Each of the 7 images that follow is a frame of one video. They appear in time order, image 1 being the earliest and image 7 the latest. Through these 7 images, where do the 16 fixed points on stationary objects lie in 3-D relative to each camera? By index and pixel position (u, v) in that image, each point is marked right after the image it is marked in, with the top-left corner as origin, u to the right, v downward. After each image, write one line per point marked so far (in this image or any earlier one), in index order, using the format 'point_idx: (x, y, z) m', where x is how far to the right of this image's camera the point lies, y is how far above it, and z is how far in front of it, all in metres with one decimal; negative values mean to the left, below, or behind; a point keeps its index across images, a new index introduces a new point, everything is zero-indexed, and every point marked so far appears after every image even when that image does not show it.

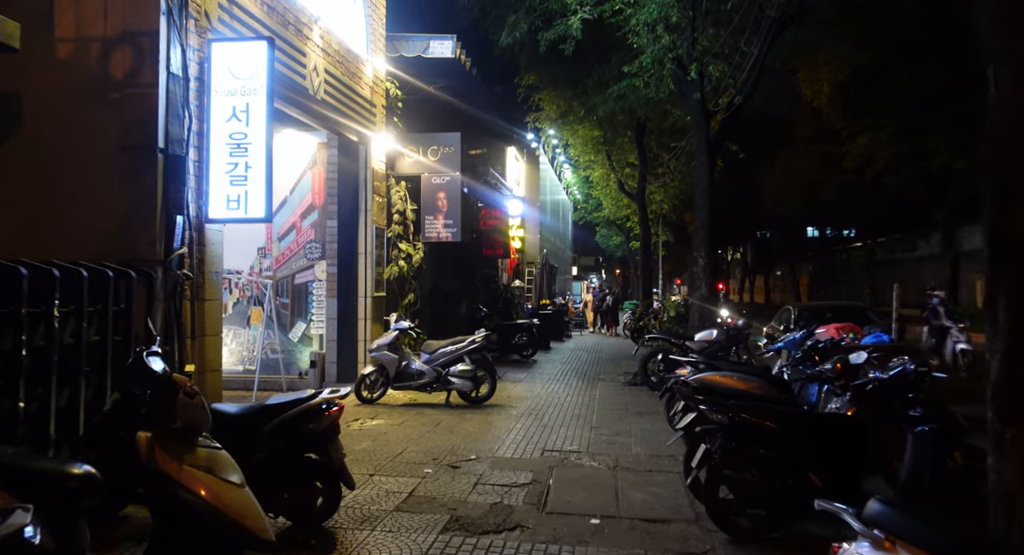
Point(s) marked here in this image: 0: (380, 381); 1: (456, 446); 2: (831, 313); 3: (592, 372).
0: (-1.7, -1.4, +10.2) m
1: (-0.5, -1.6, +7.6) m
2: (+5.3, -0.6, +13.2) m
3: (+1.5, -1.8, +14.8) m
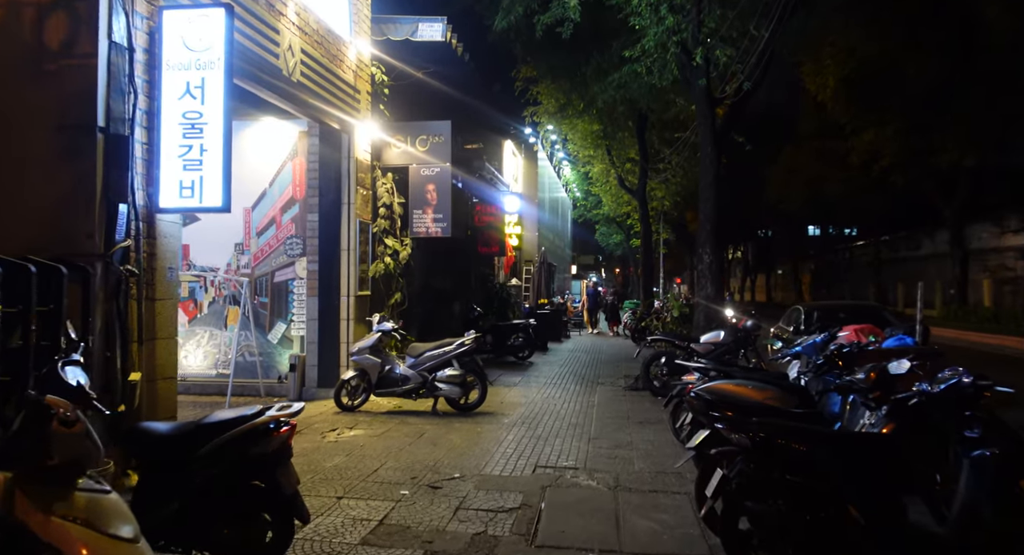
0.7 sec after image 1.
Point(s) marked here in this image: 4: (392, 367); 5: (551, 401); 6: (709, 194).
0: (-1.8, -1.3, +9.5) m
1: (-0.6, -1.6, +6.8) m
2: (+5.2, -0.6, +12.4) m
3: (+1.4, -1.8, +14.1) m
4: (-1.5, -1.1, +9.4) m
5: (+0.5, -1.7, +10.7) m
6: (+3.2, +1.3, +12.5) m
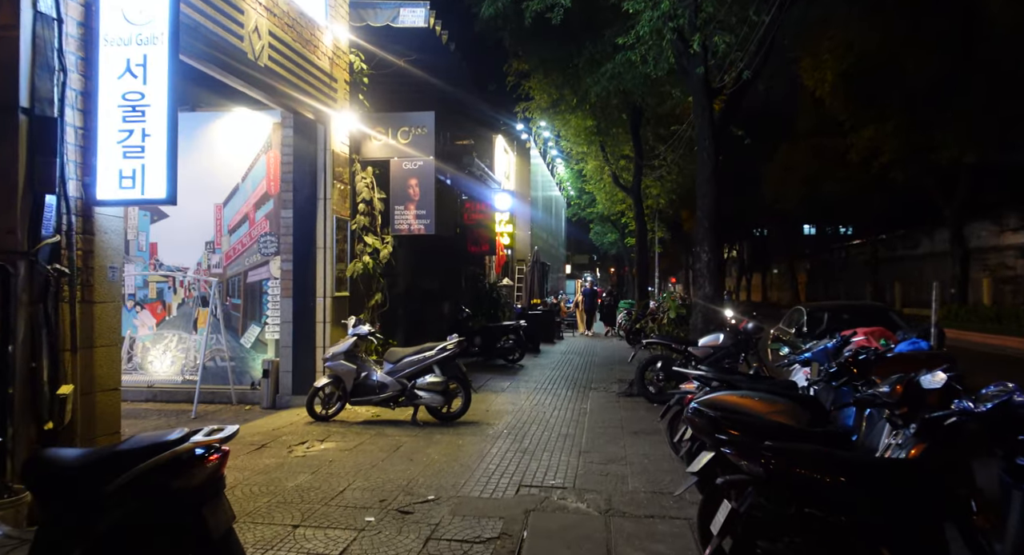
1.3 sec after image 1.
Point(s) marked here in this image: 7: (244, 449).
0: (-2.0, -1.3, +8.8) m
1: (-0.8, -1.6, +6.2) m
2: (+5.1, -0.6, +11.8) m
3: (+1.2, -1.7, +13.5) m
4: (-1.6, -1.1, +8.8) m
5: (+0.4, -1.7, +10.1) m
6: (+3.0, +1.3, +11.9) m
7: (-2.5, -1.6, +7.2) m
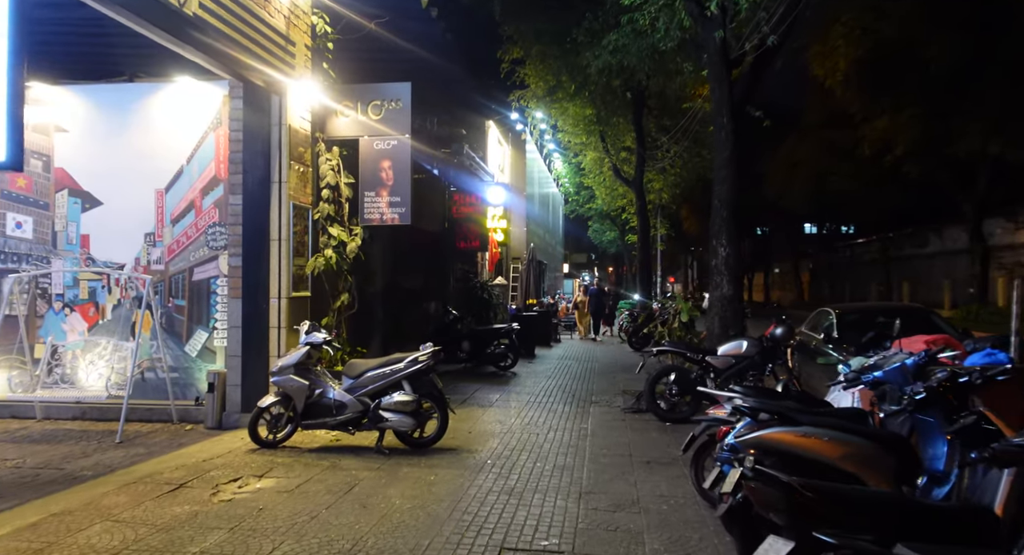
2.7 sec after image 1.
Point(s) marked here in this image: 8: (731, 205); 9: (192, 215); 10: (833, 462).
0: (-2.1, -1.3, +7.3) m
1: (-0.9, -1.6, +4.7) m
2: (+4.9, -0.5, +10.3) m
3: (+1.1, -1.7, +11.9) m
4: (-1.8, -1.1, +7.3) m
5: (+0.2, -1.7, +8.6) m
6: (+2.8, +1.4, +10.4) m
7: (-2.6, -1.6, +5.7) m
8: (+2.9, +1.0, +10.3) m
9: (-3.8, +0.7, +9.3) m
10: (+1.8, -1.0, +4.3) m
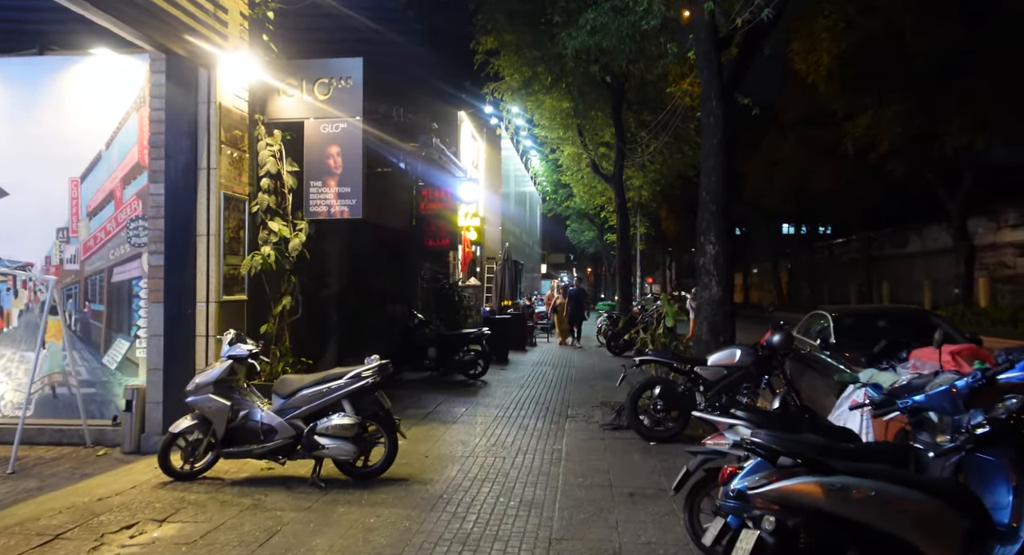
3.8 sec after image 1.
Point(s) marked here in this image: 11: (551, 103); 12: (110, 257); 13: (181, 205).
0: (-2.4, -1.3, +6.2) m
1: (-1.2, -1.6, +3.6) m
2: (+4.5, -0.5, +9.4) m
3: (+0.6, -1.7, +10.9) m
4: (-2.1, -1.1, +6.1) m
5: (-0.1, -1.7, +7.5) m
6: (+2.4, +1.4, +9.4) m
7: (-2.9, -1.6, +4.5) m
8: (+2.5, +1.0, +9.4) m
9: (-4.2, +0.7, +8.1) m
10: (+1.5, -1.0, +3.2) m
11: (+1.0, +4.4, +19.6) m
12: (-4.2, +0.2, +8.1) m
13: (-3.2, +0.7, +7.6) m
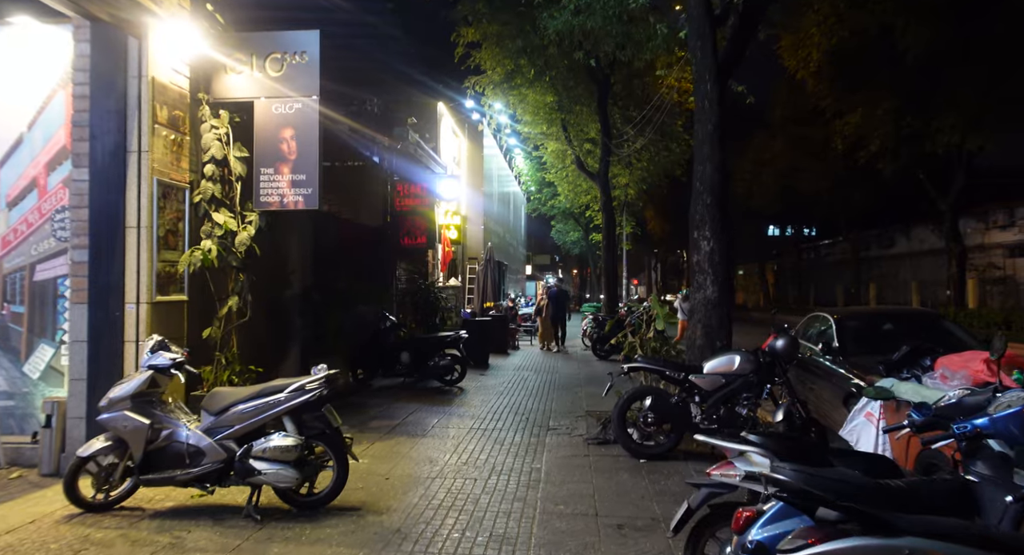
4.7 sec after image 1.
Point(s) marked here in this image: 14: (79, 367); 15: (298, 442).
0: (-2.6, -1.3, +5.3) m
1: (-1.3, -1.6, +2.7) m
2: (+4.2, -0.5, +8.6) m
3: (+0.3, -1.7, +10.1) m
4: (-2.3, -1.0, +5.2) m
5: (-0.4, -1.7, +6.7) m
6: (+2.2, +1.4, +8.6) m
7: (-3.0, -1.5, +3.6) m
8: (+2.2, +1.0, +8.5) m
9: (-4.4, +0.8, +7.2) m
10: (+1.4, -1.0, +2.4) m
11: (+0.5, +4.4, +18.8) m
12: (-4.4, +0.2, +7.2) m
13: (-3.4, +0.7, +6.7) m
14: (-3.6, -0.7, +6.5) m
15: (-1.4, -1.1, +5.2) m
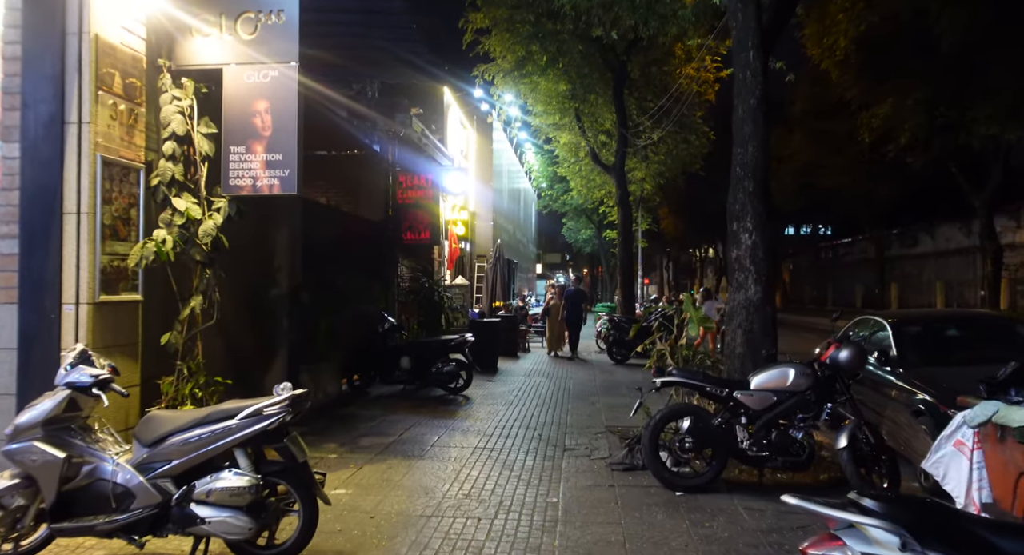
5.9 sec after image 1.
0: (-2.6, -1.3, +4.2) m
1: (-1.3, -1.5, +1.6) m
2: (+4.4, -0.5, +7.5) m
3: (+0.5, -1.7, +8.9) m
4: (-2.2, -1.0, +4.2) m
5: (-0.3, -1.6, +5.6) m
6: (+2.3, +1.4, +7.4) m
7: (-3.0, -1.5, +2.6) m
8: (+2.3, +1.0, +7.4) m
9: (-4.3, +0.8, +6.1) m
10: (+1.4, -1.0, +1.3) m
11: (+0.8, +4.5, +17.7) m
12: (-4.4, +0.3, +6.2) m
13: (-3.3, +0.7, +5.6) m
14: (-3.5, -0.7, +5.4) m
15: (-1.4, -1.1, +4.1) m
